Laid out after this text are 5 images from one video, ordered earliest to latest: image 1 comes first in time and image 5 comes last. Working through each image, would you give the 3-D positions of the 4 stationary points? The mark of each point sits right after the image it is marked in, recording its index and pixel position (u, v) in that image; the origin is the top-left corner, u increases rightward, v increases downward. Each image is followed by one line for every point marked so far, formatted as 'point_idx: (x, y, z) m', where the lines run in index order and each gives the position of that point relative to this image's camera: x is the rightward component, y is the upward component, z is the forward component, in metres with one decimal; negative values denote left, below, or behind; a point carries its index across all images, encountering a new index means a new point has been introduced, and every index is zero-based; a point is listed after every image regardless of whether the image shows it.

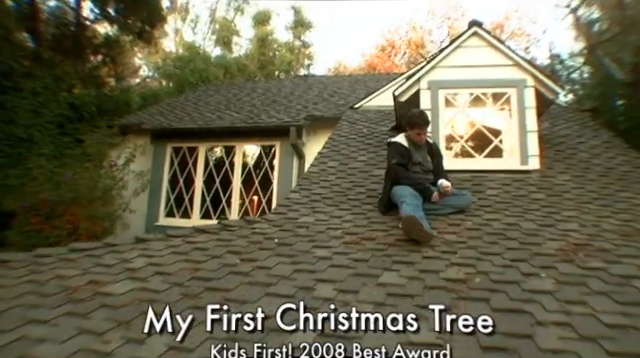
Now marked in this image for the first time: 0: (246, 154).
0: (-1.9, +0.6, +8.9) m
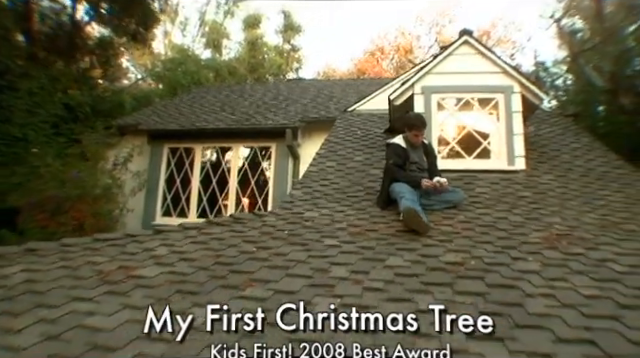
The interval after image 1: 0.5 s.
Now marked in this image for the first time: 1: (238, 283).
0: (-2.0, +0.6, +9.1) m
1: (-0.5, -0.7, +2.4) m
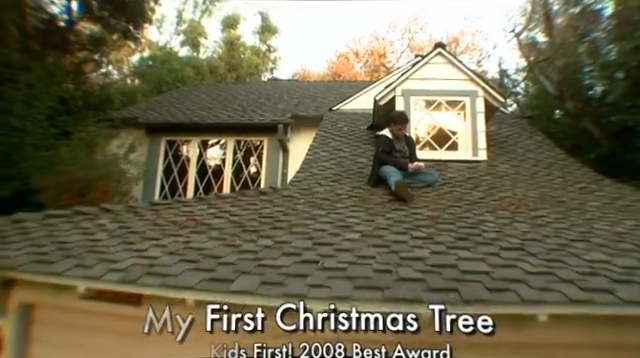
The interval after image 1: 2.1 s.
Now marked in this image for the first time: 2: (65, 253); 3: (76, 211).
0: (-2.3, +0.9, +9.8) m
1: (-0.3, -0.4, +3.3) m
2: (-2.0, -0.6, +2.7) m
3: (-2.6, -0.3, +3.7) m
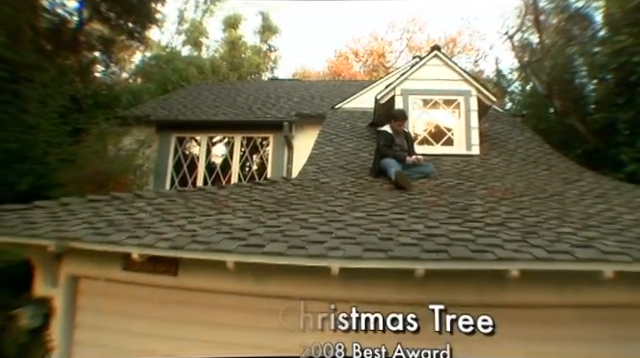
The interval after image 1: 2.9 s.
0: (-2.3, +1.0, +10.3) m
1: (-0.2, -0.3, +3.8) m
2: (-1.9, -0.4, +3.2) m
3: (-2.5, -0.2, +4.2) m
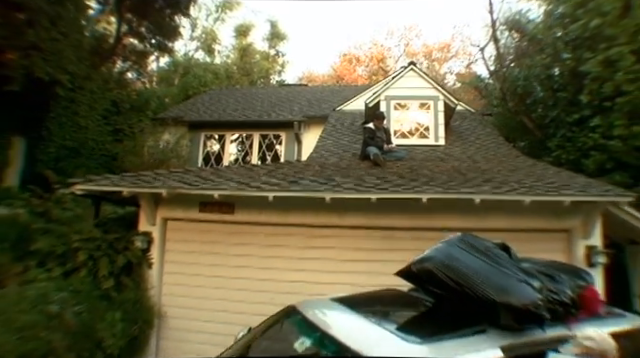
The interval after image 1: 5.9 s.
0: (-2.1, +1.4, +12.5) m
1: (-0.2, +0.1, +5.9) m
2: (-1.8, -0.1, +5.3) m
3: (-2.5, +0.2, +6.4) m
